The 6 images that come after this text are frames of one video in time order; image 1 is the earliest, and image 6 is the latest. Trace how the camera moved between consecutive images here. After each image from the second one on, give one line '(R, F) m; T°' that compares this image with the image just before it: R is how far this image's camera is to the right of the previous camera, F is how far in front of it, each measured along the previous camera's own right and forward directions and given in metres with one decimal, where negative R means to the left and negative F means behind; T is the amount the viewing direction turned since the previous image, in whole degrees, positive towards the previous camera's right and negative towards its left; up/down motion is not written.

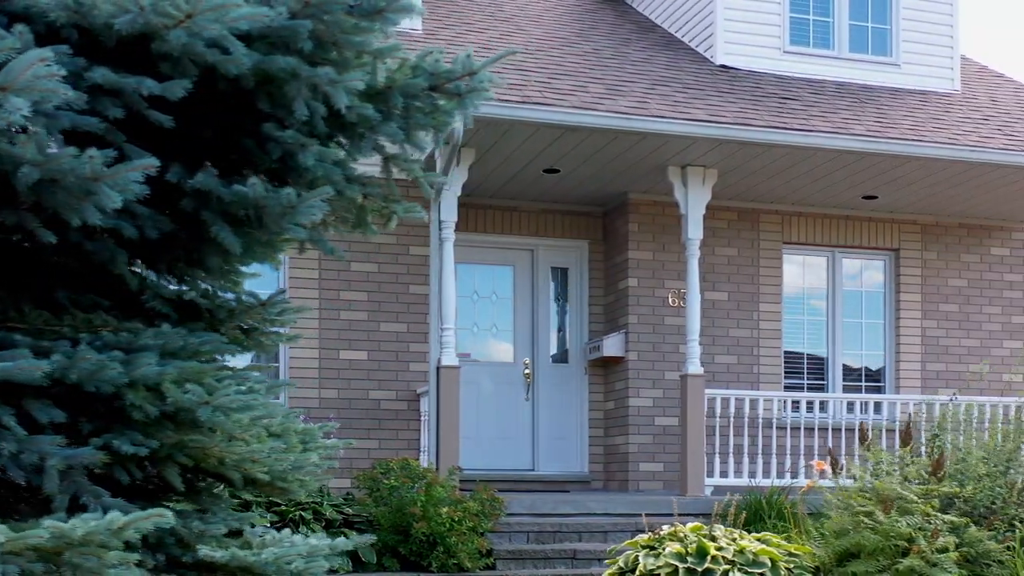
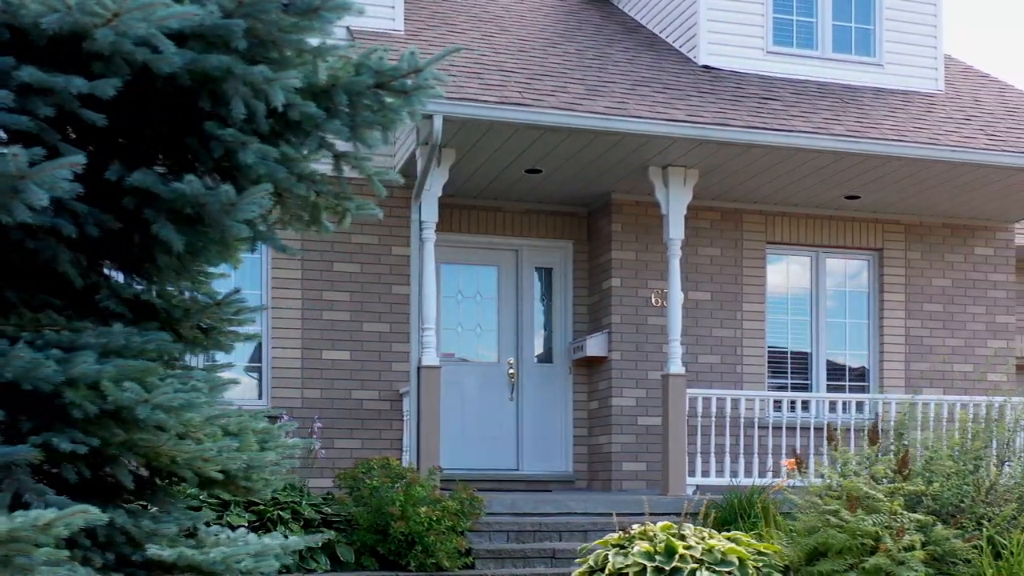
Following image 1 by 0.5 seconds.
(+0.2, 0.0) m; 0°
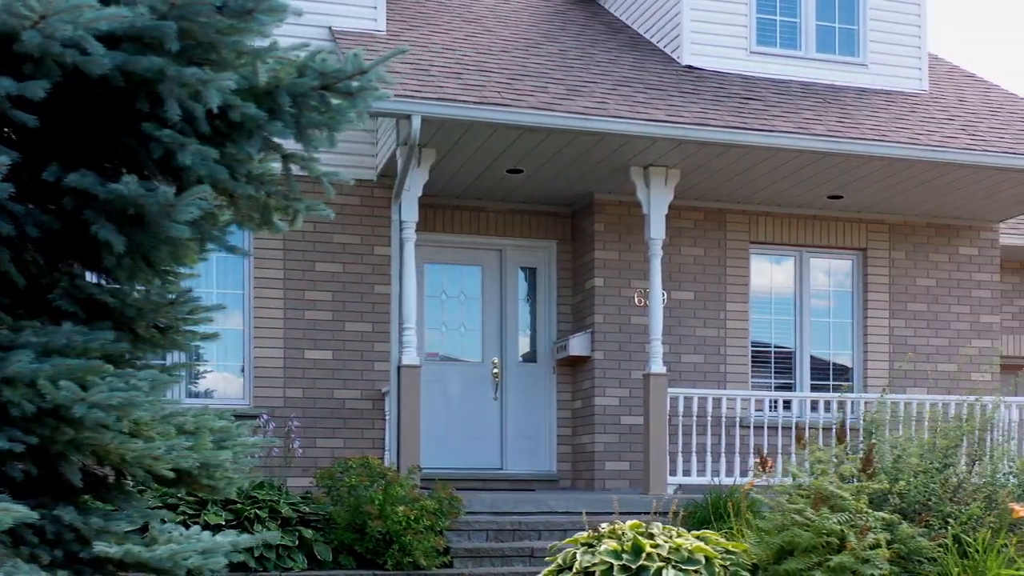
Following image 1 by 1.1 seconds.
(+0.2, 0.0) m; 0°
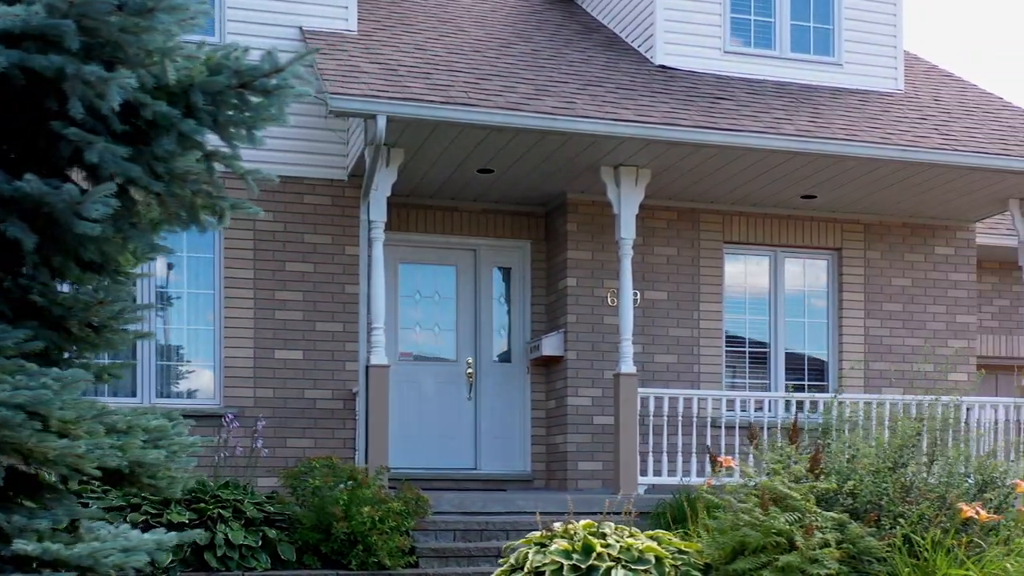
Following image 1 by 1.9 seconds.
(+0.2, 0.0) m; 0°
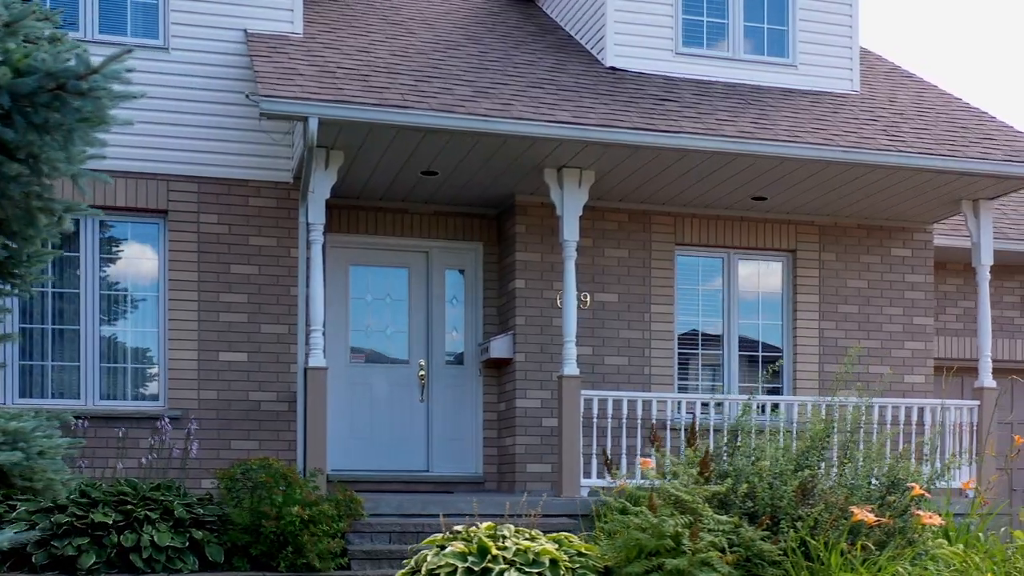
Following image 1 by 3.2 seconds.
(+0.6, 0.0) m; -1°
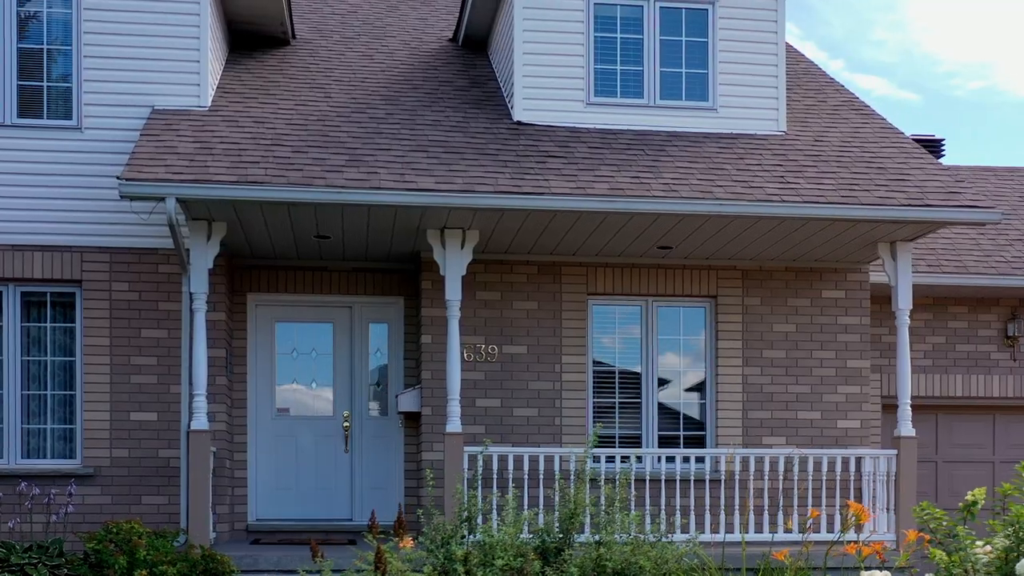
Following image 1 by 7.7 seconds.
(+2.2, 0.0) m; -8°
